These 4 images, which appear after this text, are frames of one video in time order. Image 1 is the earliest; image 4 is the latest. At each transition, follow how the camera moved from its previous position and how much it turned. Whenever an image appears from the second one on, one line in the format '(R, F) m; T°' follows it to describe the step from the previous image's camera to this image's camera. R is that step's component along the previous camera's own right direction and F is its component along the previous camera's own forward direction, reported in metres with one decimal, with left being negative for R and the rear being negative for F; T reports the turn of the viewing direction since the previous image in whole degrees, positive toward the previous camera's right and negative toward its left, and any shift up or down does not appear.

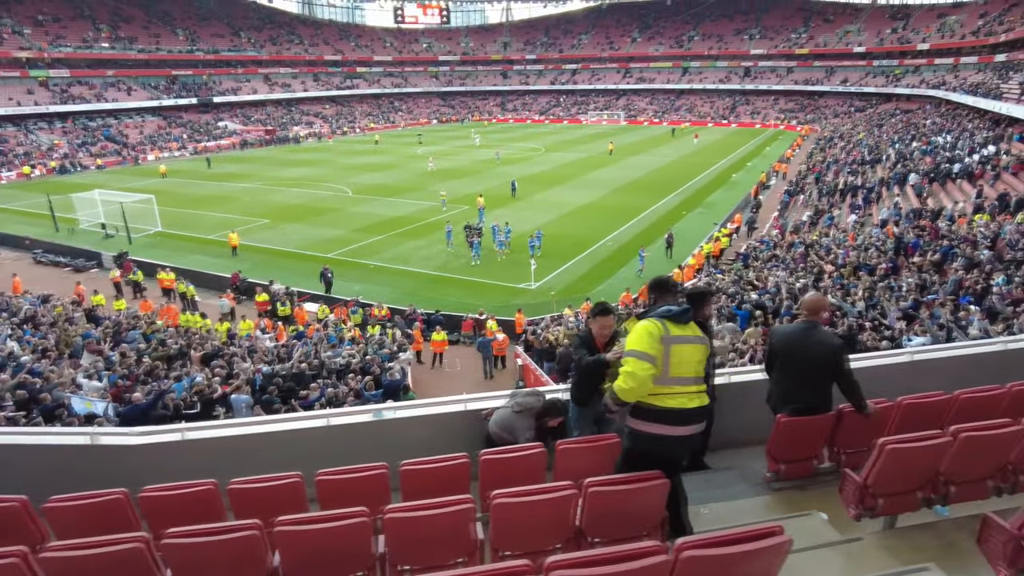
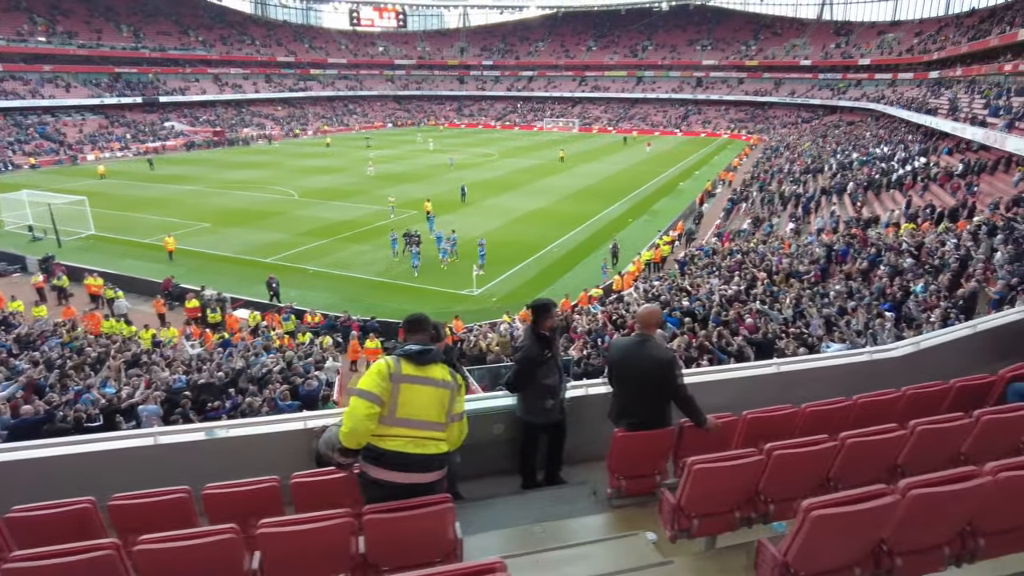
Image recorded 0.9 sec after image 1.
(+0.5, +0.1) m; +4°
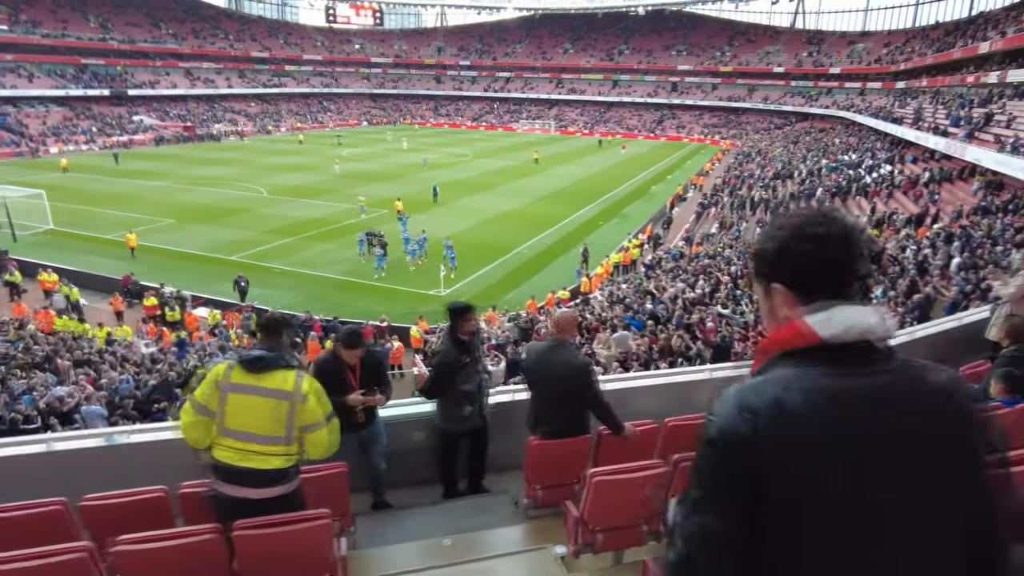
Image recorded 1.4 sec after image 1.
(+0.3, +0.1) m; +2°
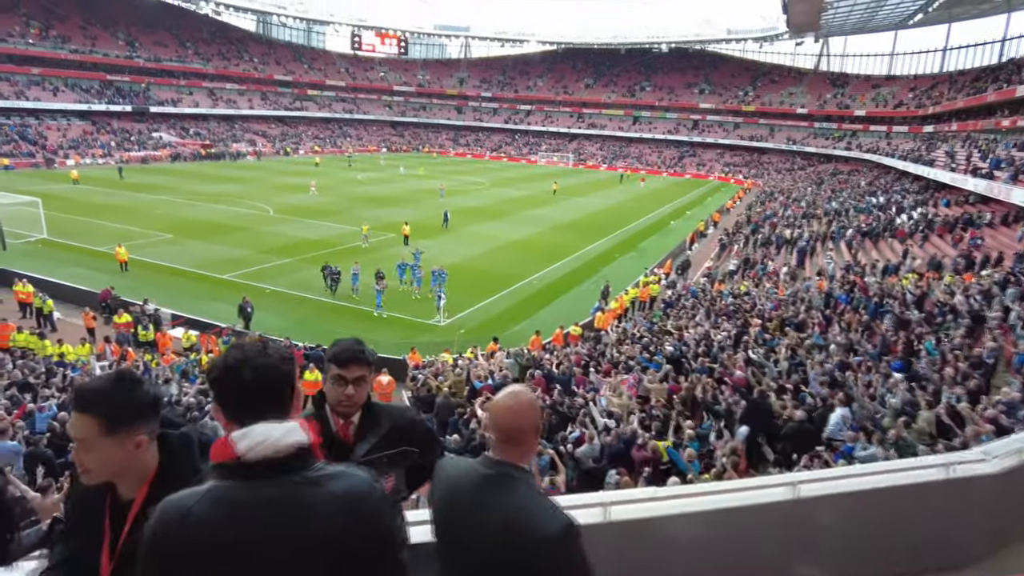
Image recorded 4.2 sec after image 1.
(+0.2, +1.5) m; -1°
